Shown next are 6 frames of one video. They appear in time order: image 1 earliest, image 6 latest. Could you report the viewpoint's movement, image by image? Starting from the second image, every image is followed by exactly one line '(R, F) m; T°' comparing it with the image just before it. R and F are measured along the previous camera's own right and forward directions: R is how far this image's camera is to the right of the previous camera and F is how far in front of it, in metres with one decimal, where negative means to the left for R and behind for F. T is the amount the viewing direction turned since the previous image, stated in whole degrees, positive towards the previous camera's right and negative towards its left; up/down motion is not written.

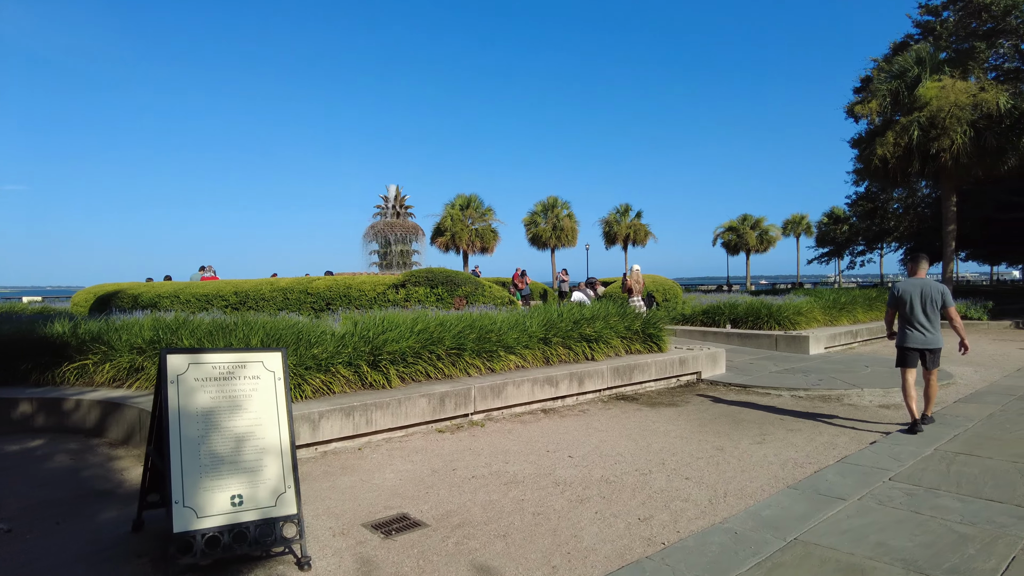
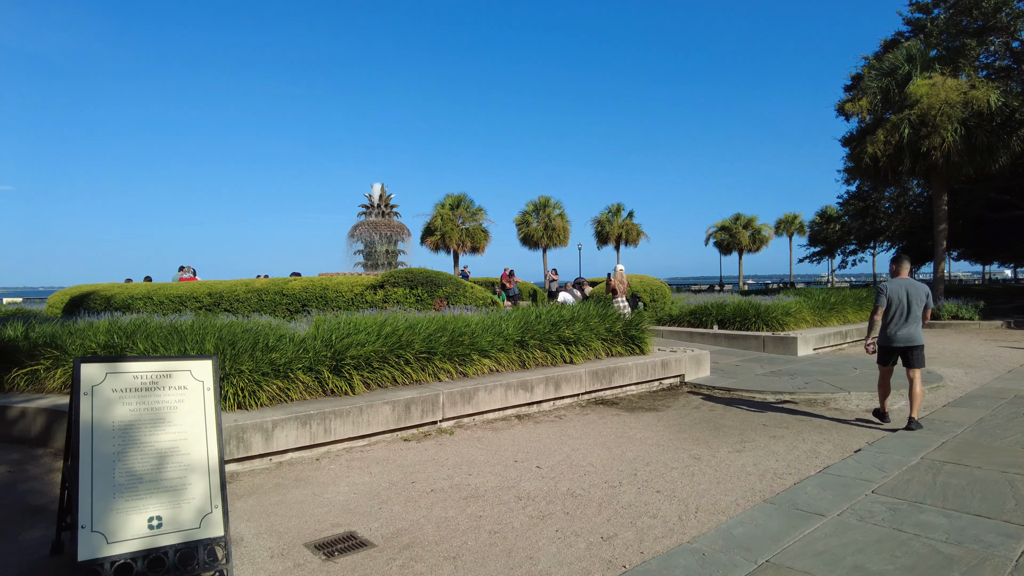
(+0.3, +0.3) m; 0°
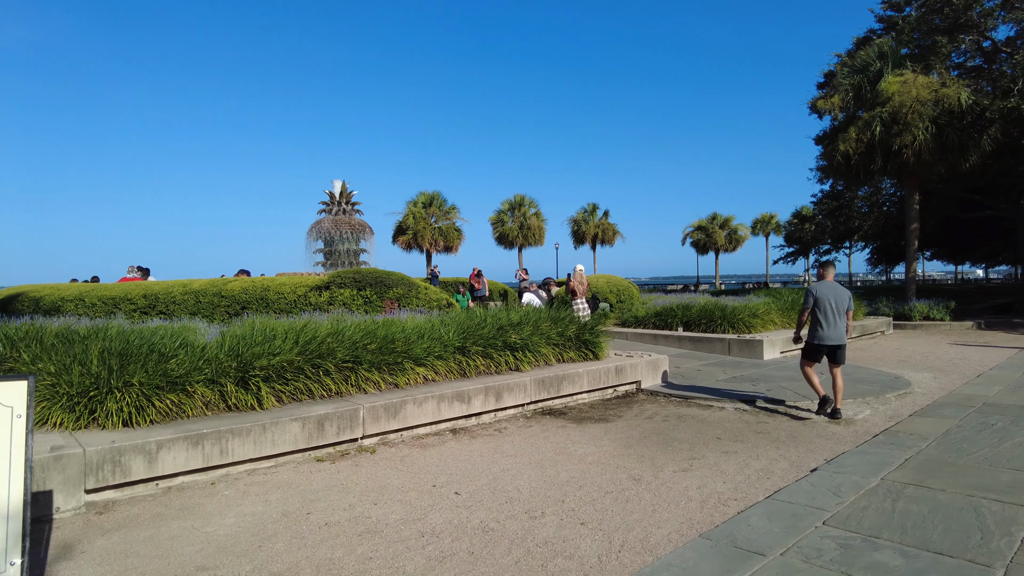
(+0.5, +0.6) m; +2°
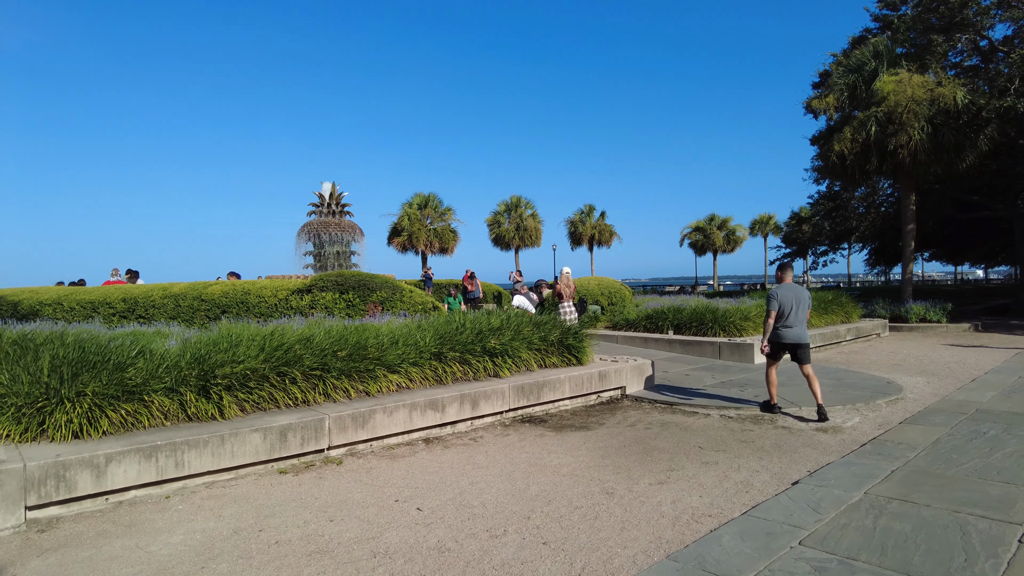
(+0.3, +0.2) m; 0°
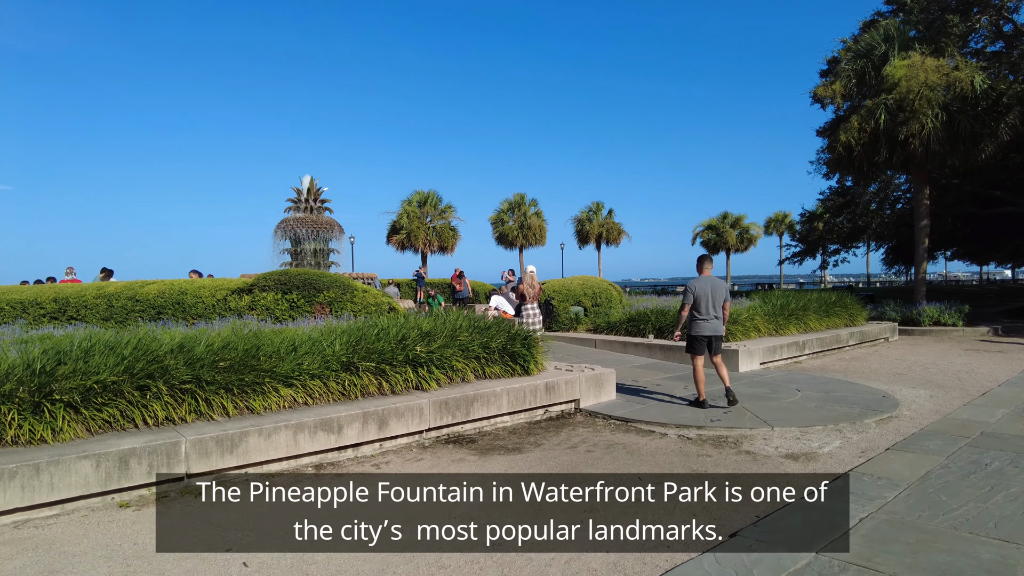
(+0.9, +0.9) m; -2°
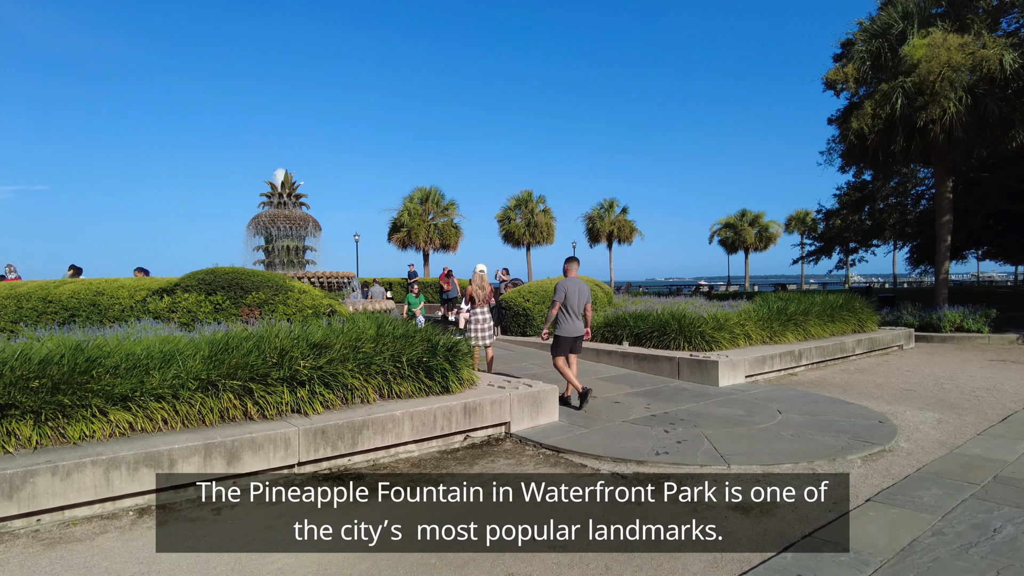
(+1.1, +1.1) m; -2°
